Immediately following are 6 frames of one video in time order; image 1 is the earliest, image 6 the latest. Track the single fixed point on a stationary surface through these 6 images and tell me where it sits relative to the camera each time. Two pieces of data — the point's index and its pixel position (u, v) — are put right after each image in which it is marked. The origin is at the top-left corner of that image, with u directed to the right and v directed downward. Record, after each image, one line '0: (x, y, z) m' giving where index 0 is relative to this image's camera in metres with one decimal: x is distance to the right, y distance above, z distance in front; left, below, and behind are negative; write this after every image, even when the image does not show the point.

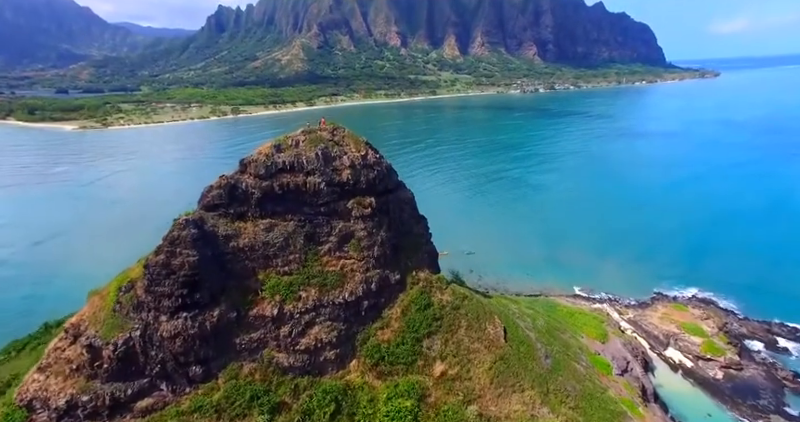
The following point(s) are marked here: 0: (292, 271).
0: (-4.7, -2.6, +16.8) m
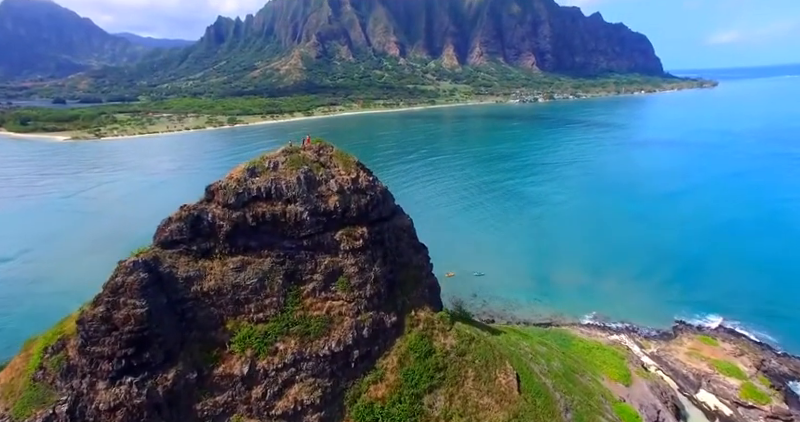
0: (-4.8, -3.9, +14.1) m
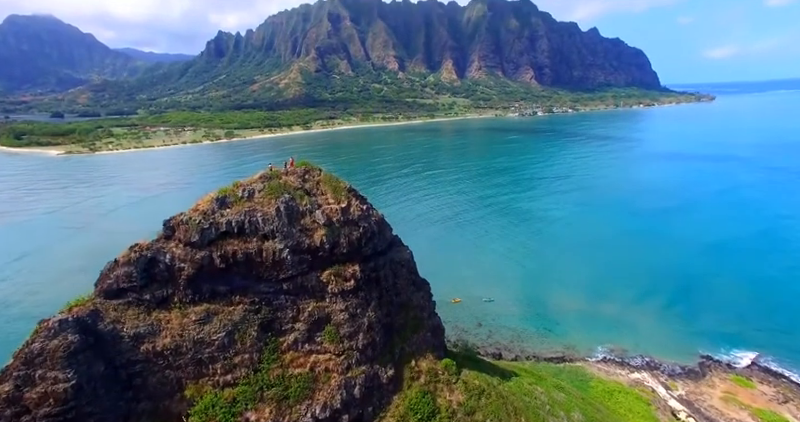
0: (-4.9, -5.1, +11.6) m
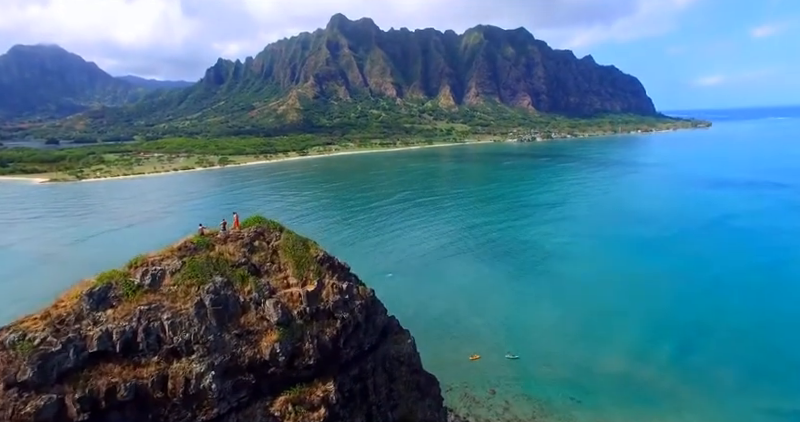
0: (-5.0, -7.0, +6.5) m
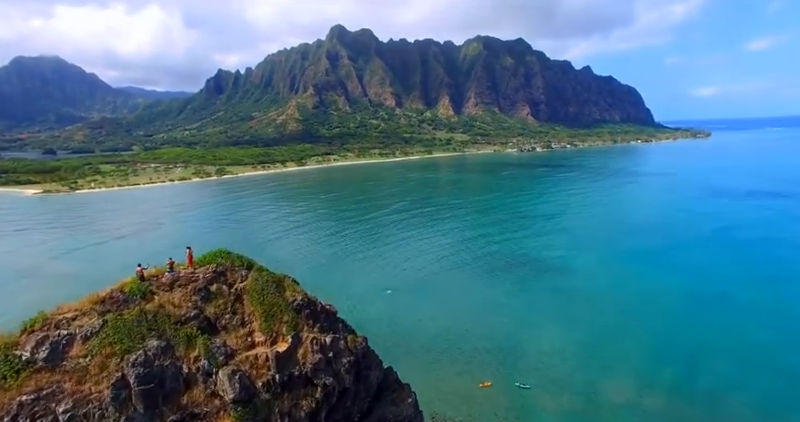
0: (-5.0, -7.5, +4.3) m
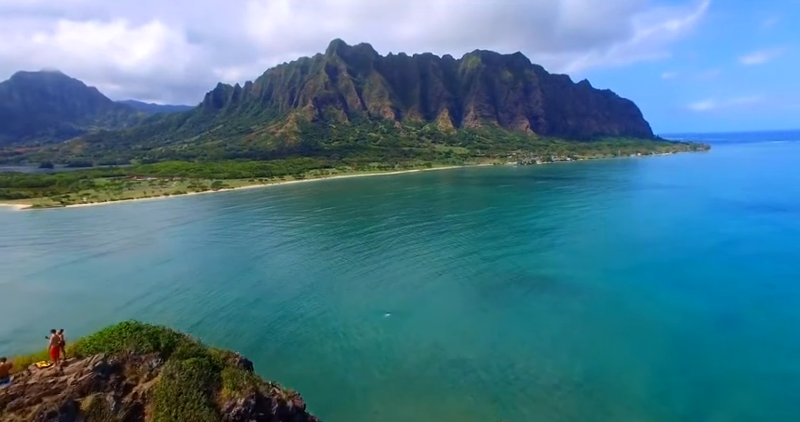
0: (-5.0, -8.2, +1.2) m
